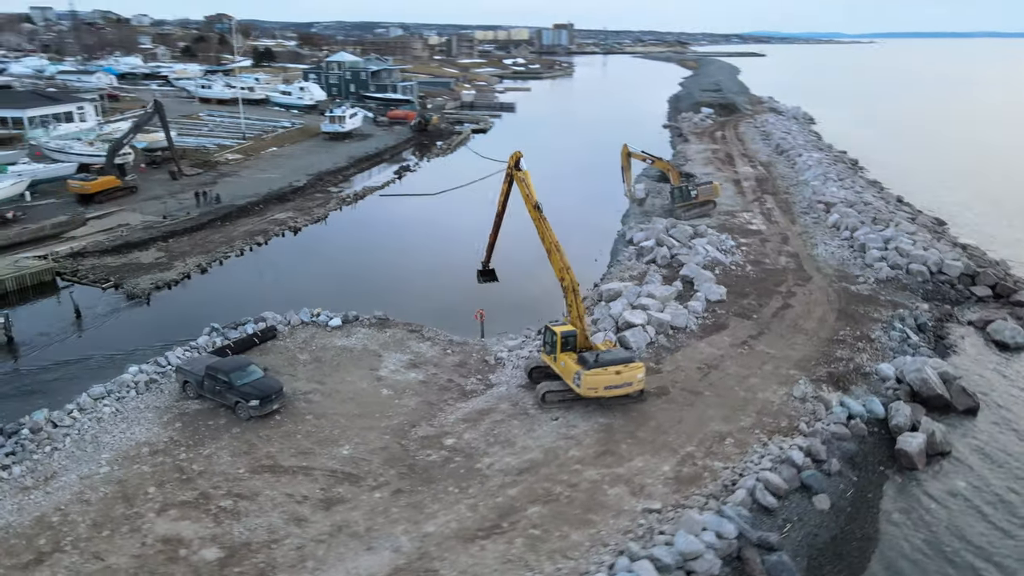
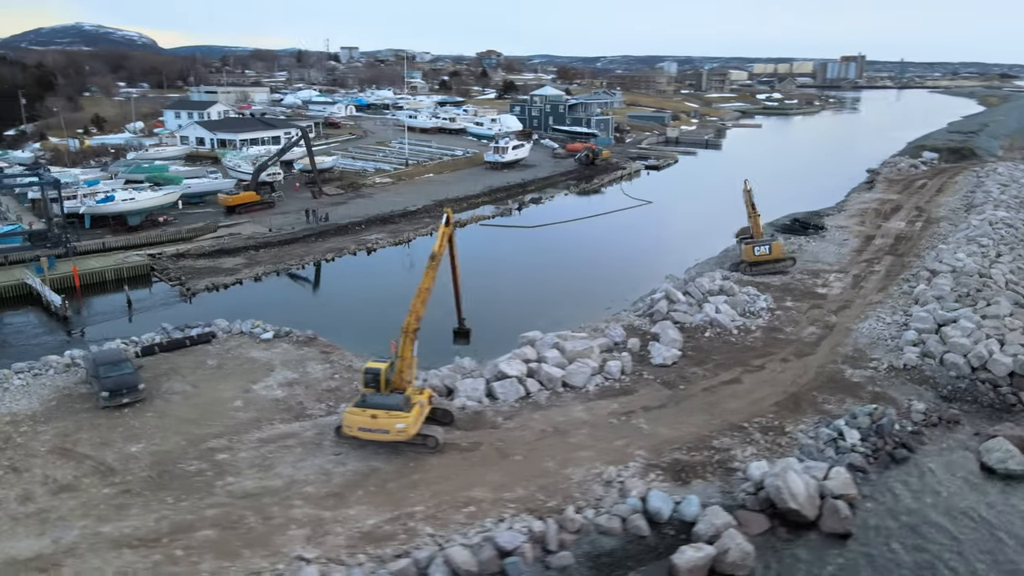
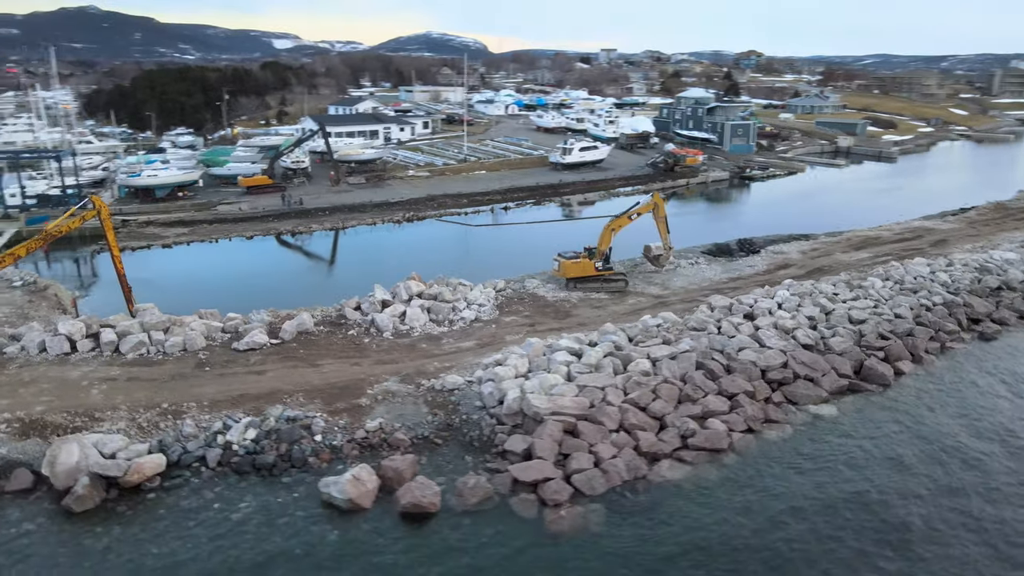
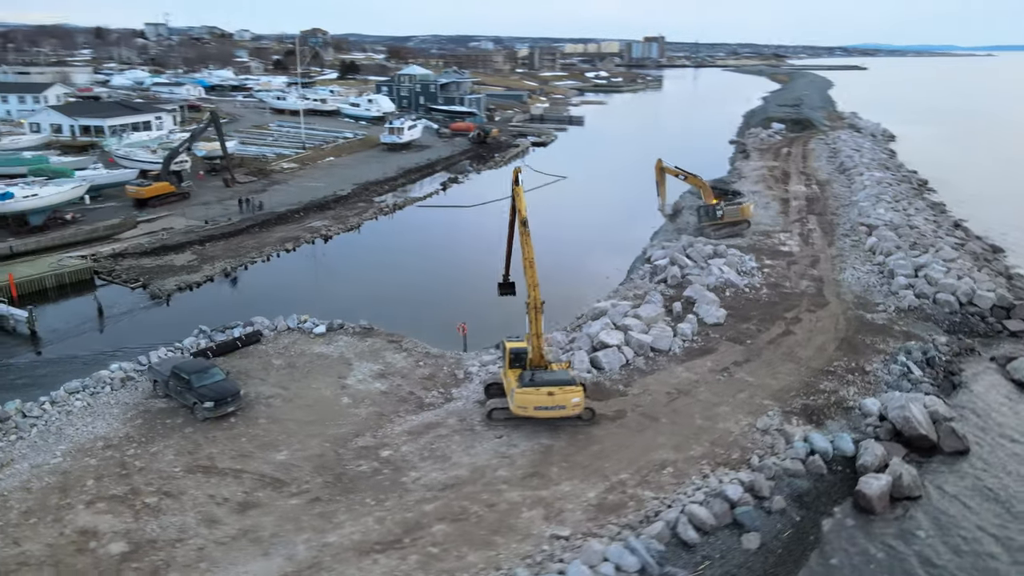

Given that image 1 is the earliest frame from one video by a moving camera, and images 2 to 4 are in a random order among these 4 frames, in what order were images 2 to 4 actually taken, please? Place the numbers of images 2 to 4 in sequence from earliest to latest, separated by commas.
4, 2, 3
